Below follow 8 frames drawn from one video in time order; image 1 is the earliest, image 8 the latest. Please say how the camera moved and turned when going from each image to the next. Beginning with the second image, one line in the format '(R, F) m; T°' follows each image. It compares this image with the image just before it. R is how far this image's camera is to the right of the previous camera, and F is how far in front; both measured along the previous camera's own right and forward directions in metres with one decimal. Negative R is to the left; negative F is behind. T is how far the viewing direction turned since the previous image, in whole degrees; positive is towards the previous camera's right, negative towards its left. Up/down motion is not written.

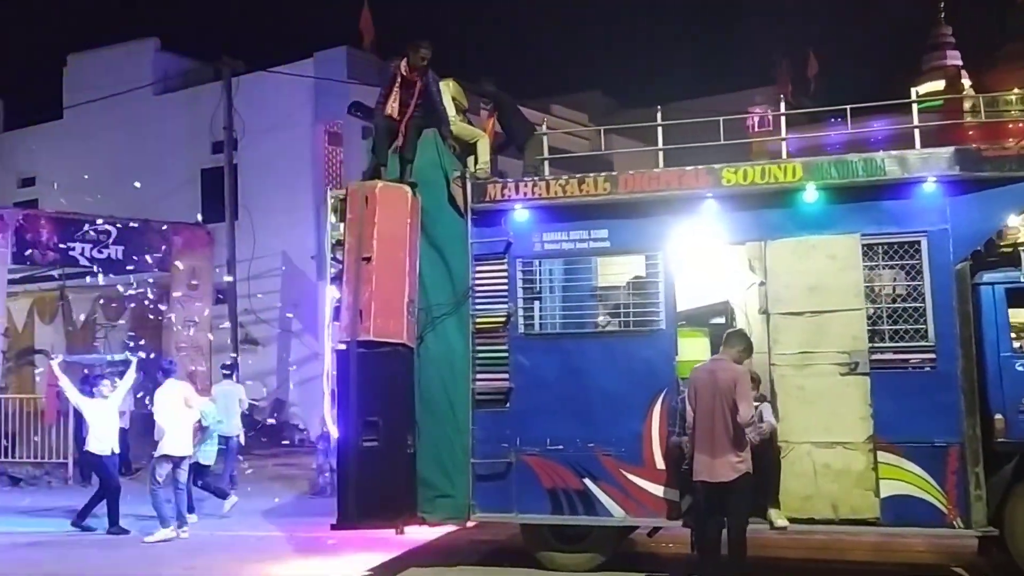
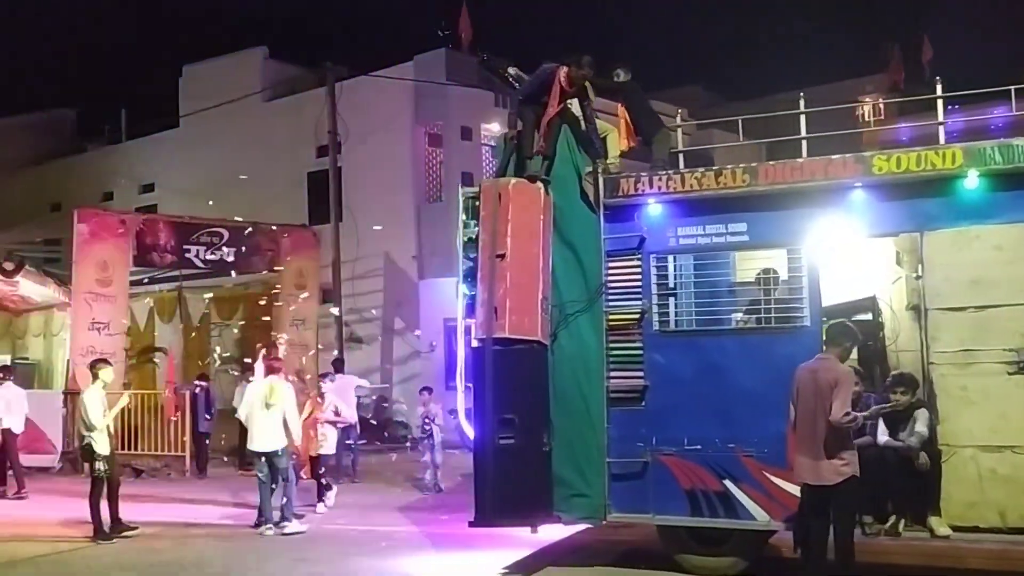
(-0.2, +0.1) m; -5°
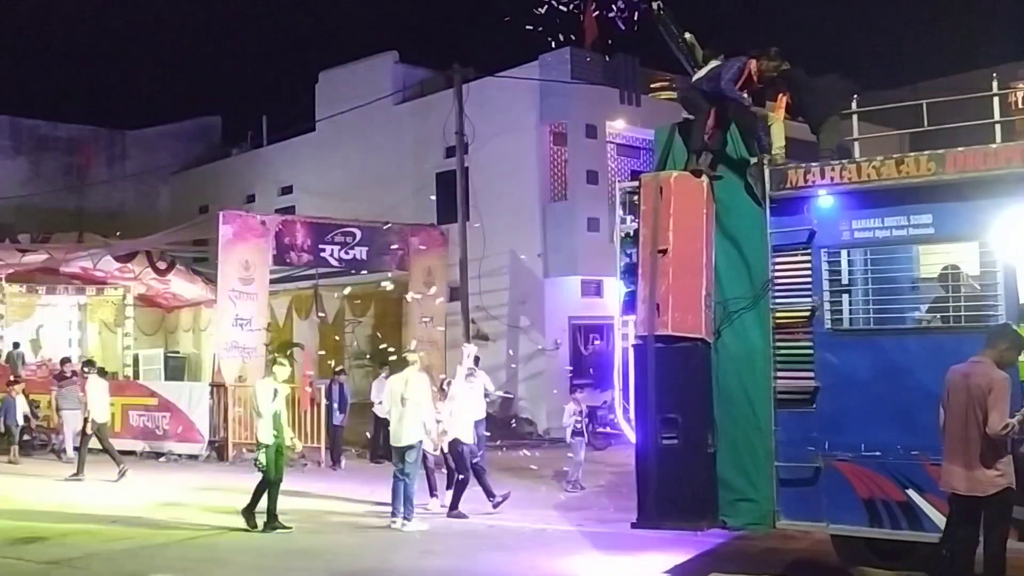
(-0.2, +0.1) m; -7°
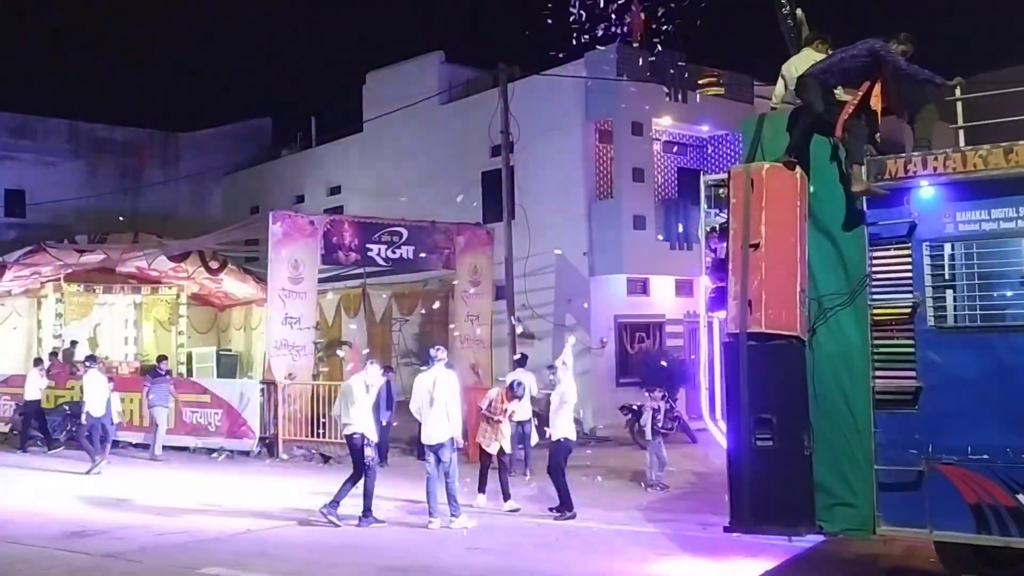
(-0.2, +0.2) m; -2°
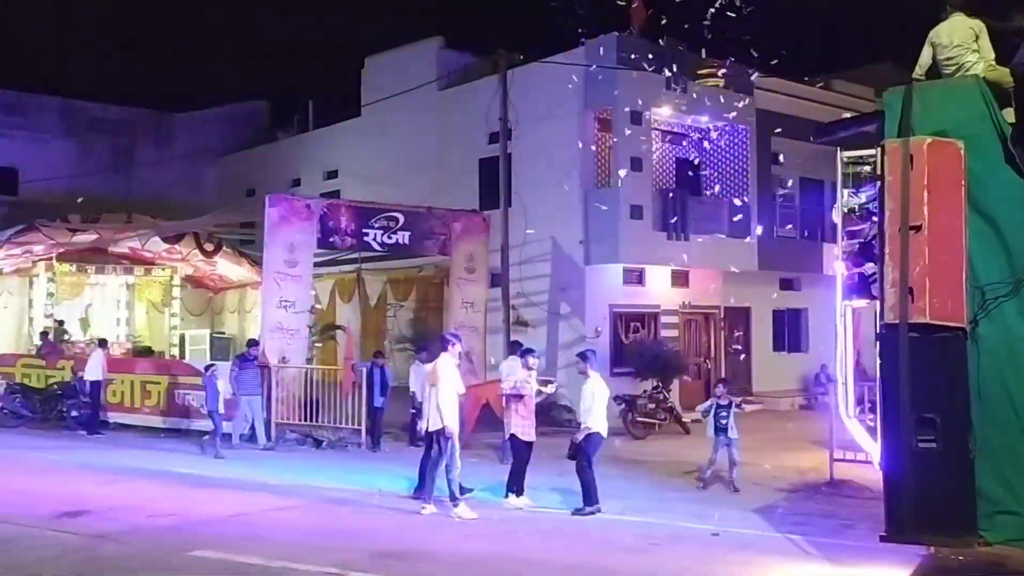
(-0.5, +0.8) m; 0°
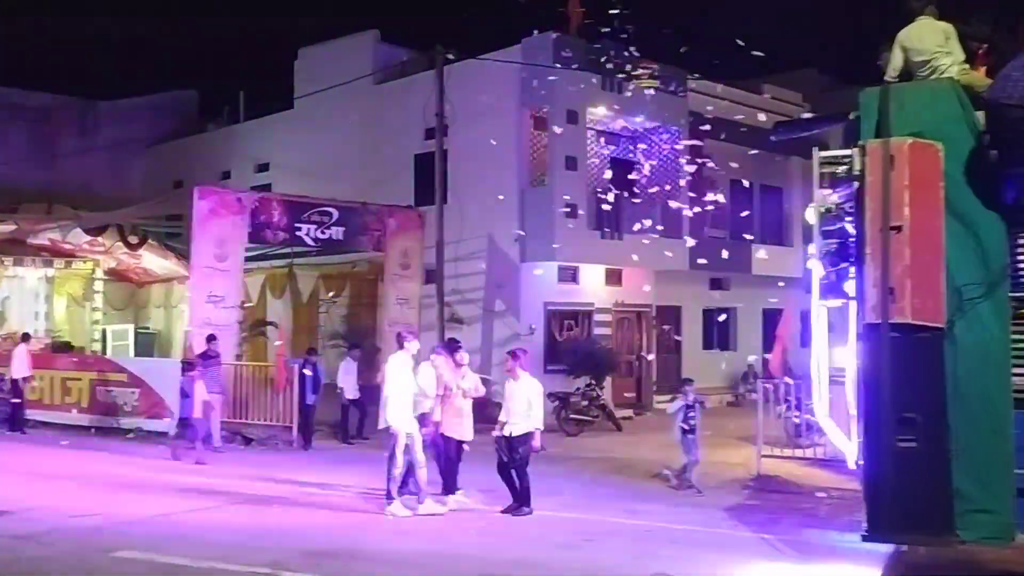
(-0.1, +0.3) m; +4°
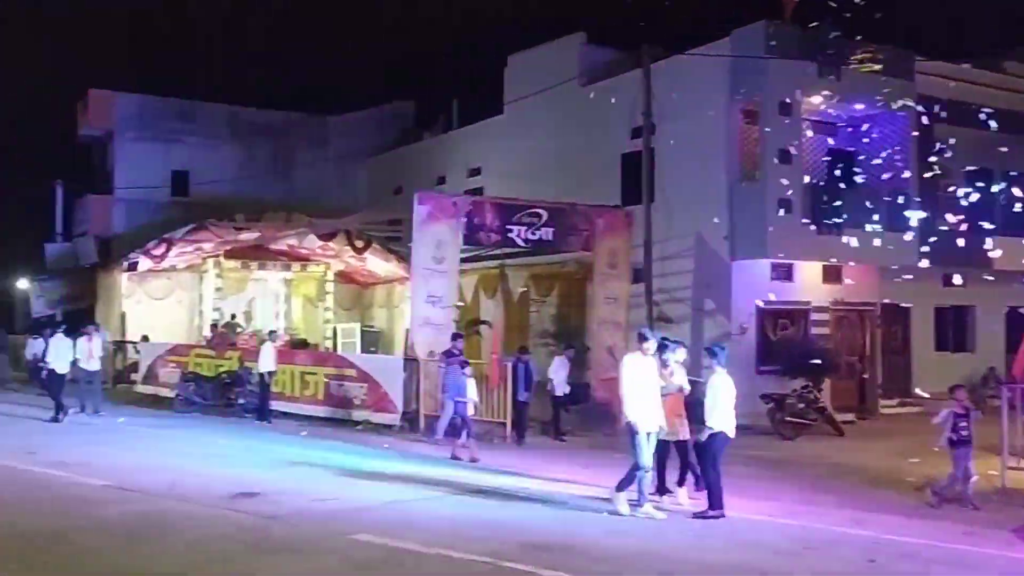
(+0.3, -1.5) m; -11°
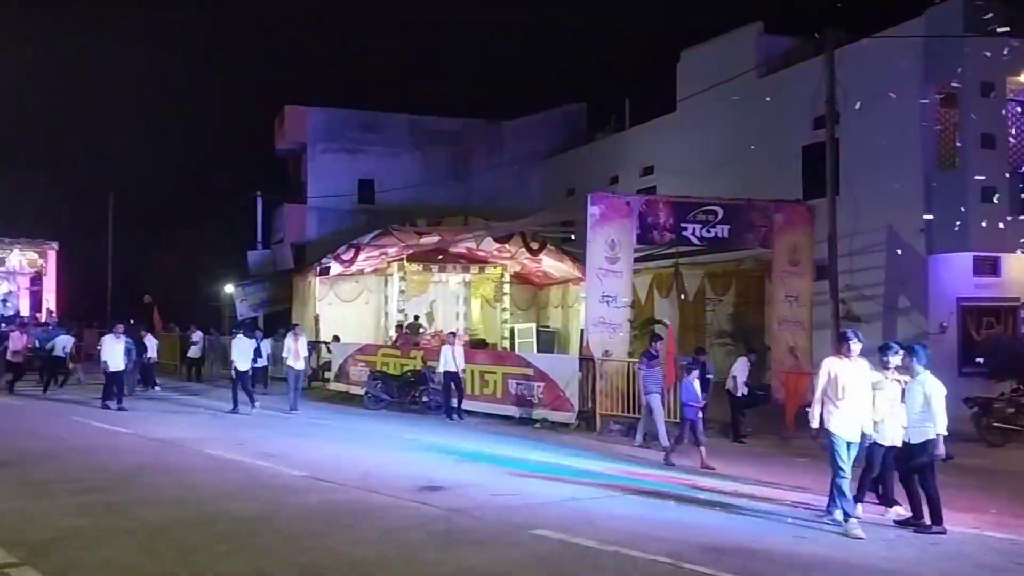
(-0.1, -0.4) m; -10°
